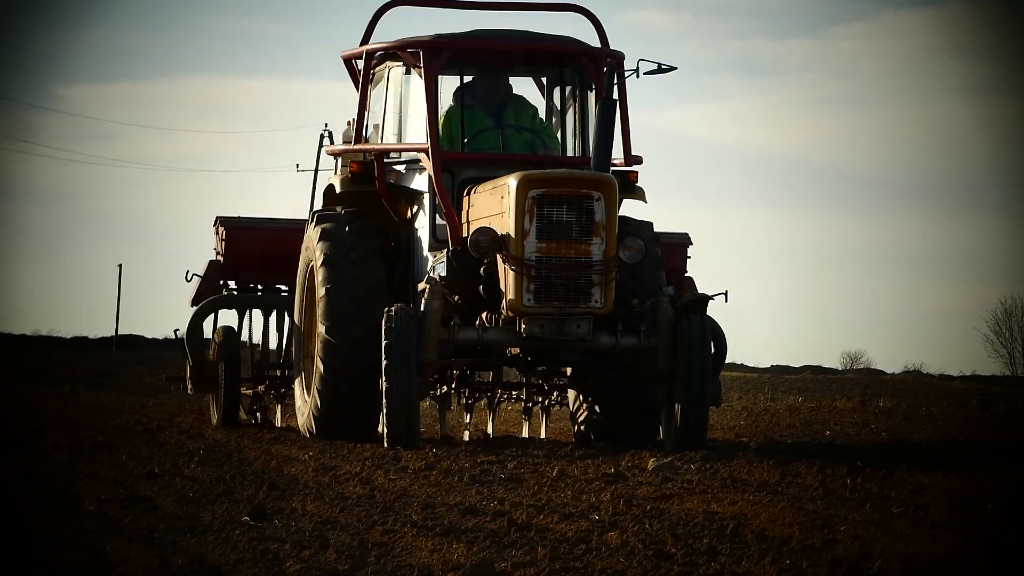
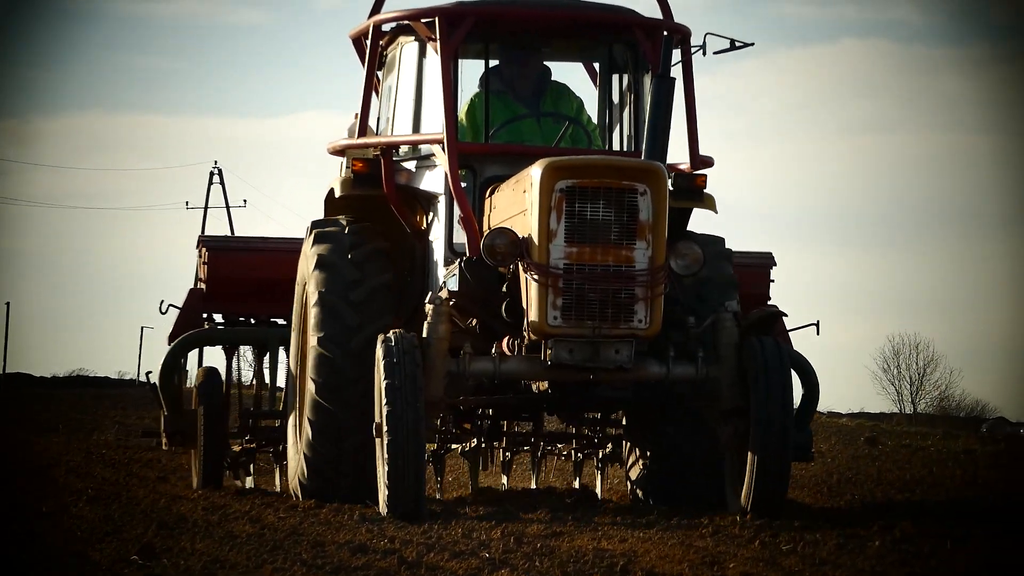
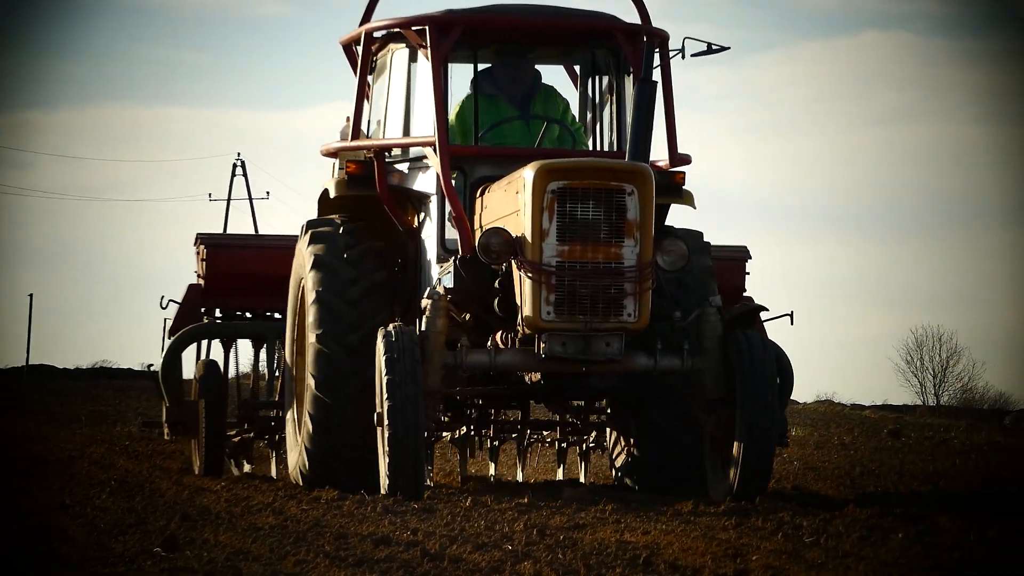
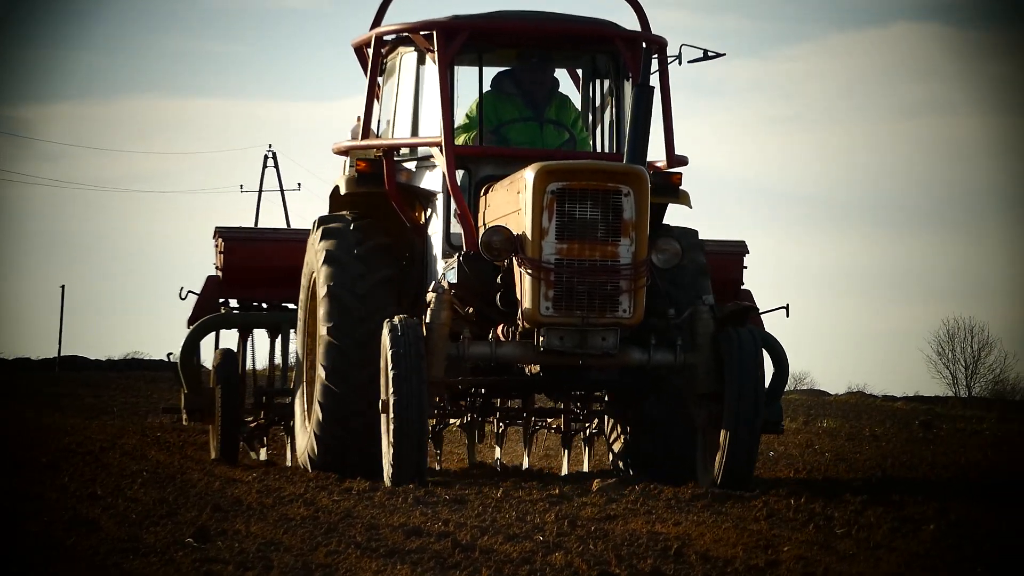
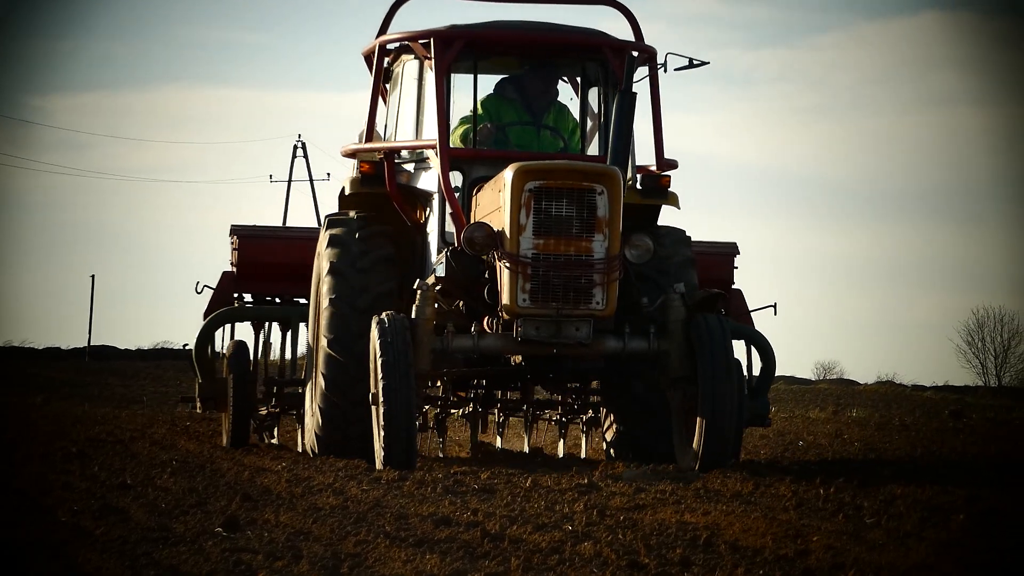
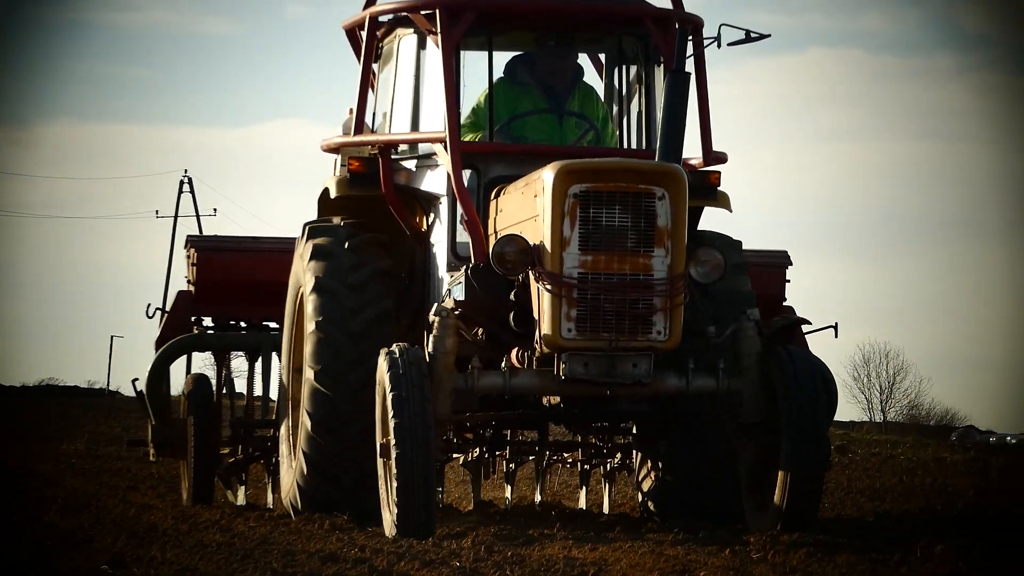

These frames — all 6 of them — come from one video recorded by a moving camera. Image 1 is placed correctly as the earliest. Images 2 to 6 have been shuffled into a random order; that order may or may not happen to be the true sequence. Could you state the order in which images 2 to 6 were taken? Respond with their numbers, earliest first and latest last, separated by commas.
5, 4, 3, 2, 6
